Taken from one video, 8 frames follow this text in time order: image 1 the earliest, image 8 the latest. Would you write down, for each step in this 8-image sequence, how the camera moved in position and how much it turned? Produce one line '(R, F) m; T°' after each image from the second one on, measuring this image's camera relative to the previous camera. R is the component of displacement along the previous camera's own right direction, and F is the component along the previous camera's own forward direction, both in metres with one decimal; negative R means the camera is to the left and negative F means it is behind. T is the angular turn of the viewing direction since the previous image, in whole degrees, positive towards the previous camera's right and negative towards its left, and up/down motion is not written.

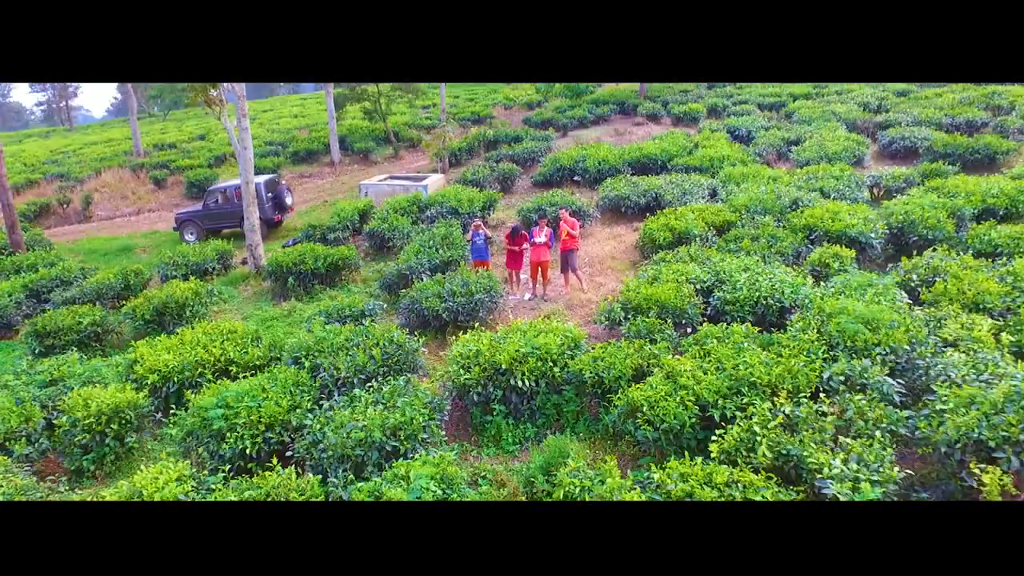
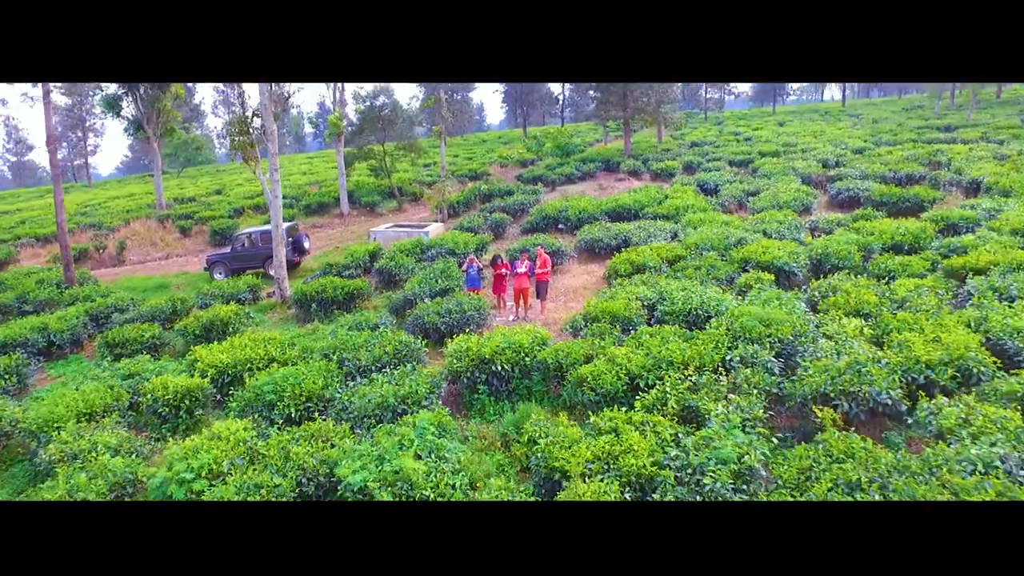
(+0.1, -1.0) m; 0°
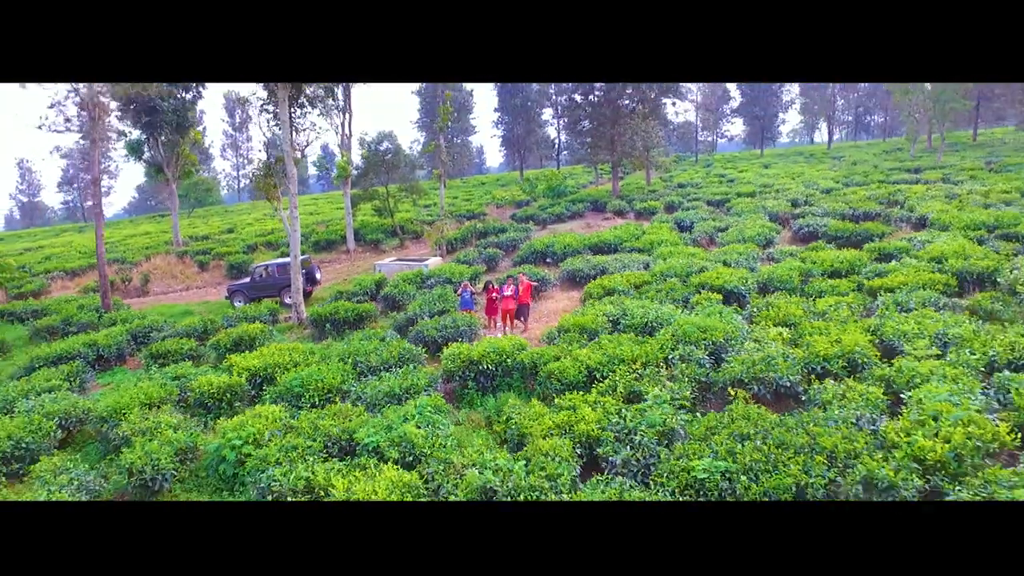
(+0.1, -0.9) m; 0°
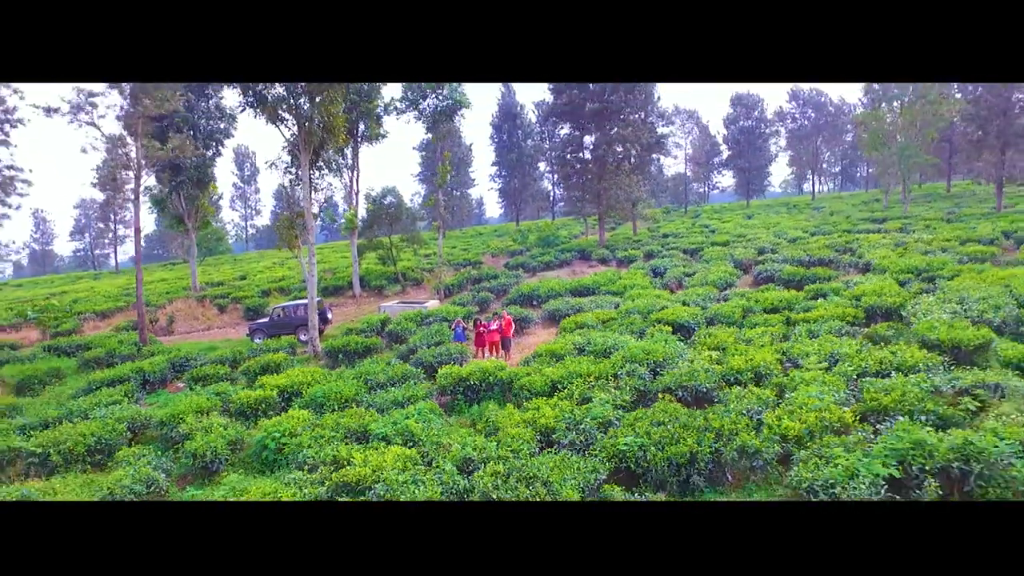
(+0.1, -1.2) m; 0°
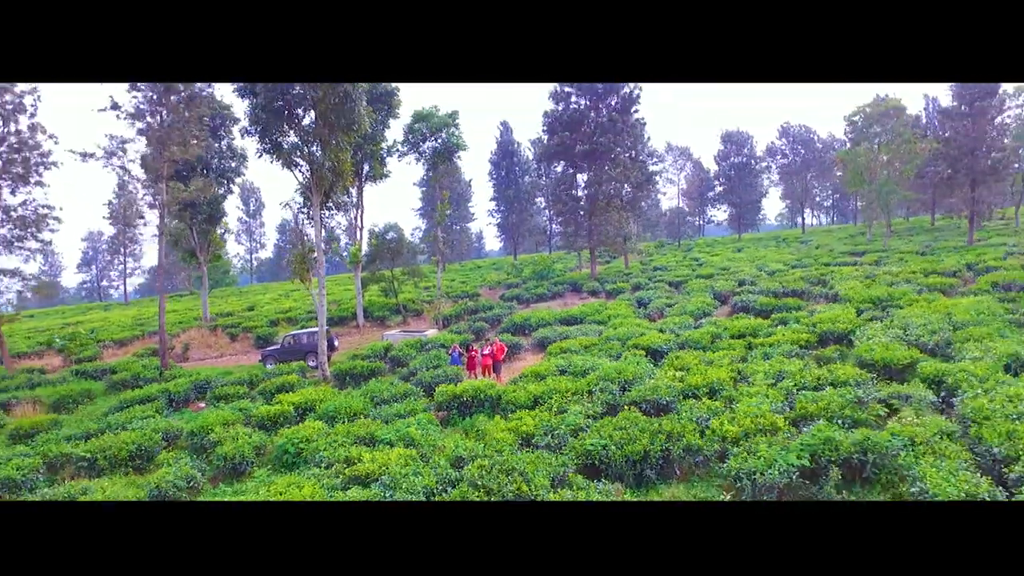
(+0.1, -0.8) m; 0°
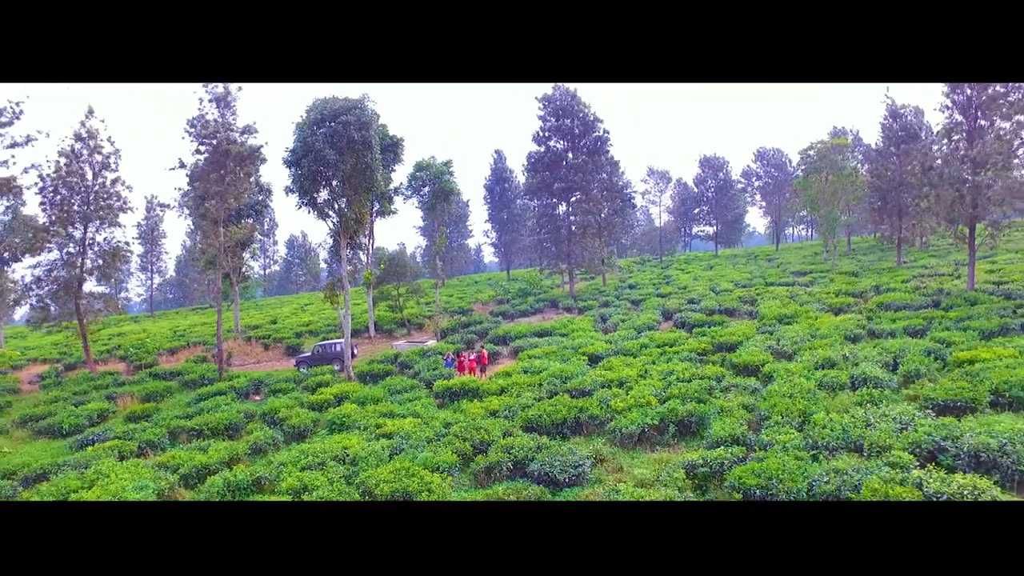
(+0.3, -2.9) m; 0°
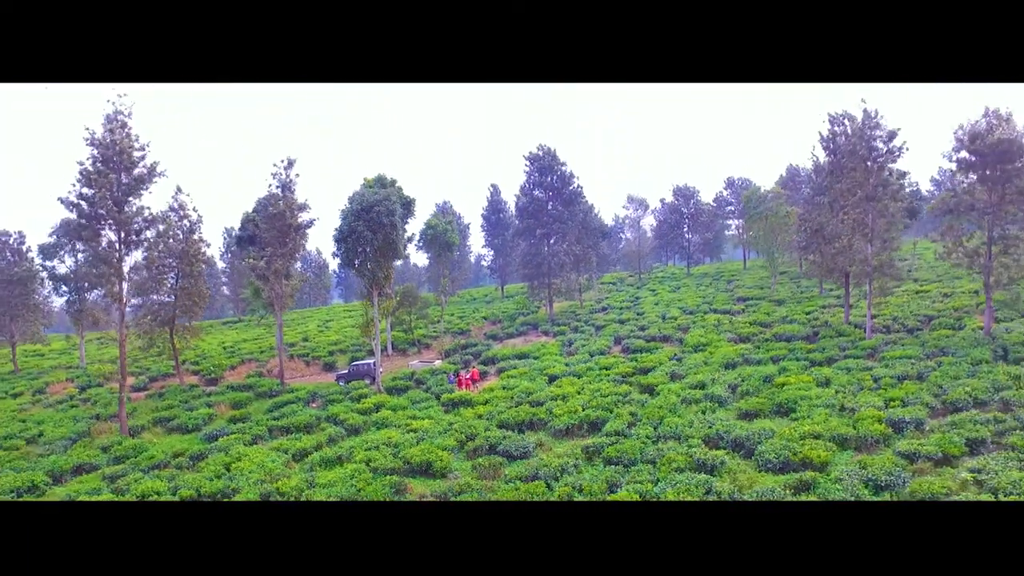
(+0.3, -4.6) m; 0°
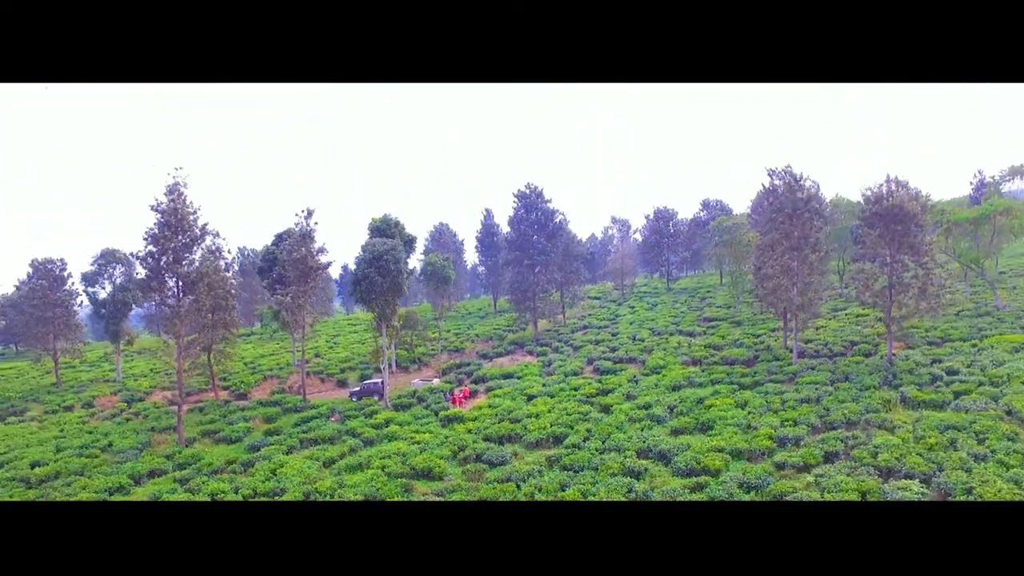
(+0.3, -3.2) m; 0°
